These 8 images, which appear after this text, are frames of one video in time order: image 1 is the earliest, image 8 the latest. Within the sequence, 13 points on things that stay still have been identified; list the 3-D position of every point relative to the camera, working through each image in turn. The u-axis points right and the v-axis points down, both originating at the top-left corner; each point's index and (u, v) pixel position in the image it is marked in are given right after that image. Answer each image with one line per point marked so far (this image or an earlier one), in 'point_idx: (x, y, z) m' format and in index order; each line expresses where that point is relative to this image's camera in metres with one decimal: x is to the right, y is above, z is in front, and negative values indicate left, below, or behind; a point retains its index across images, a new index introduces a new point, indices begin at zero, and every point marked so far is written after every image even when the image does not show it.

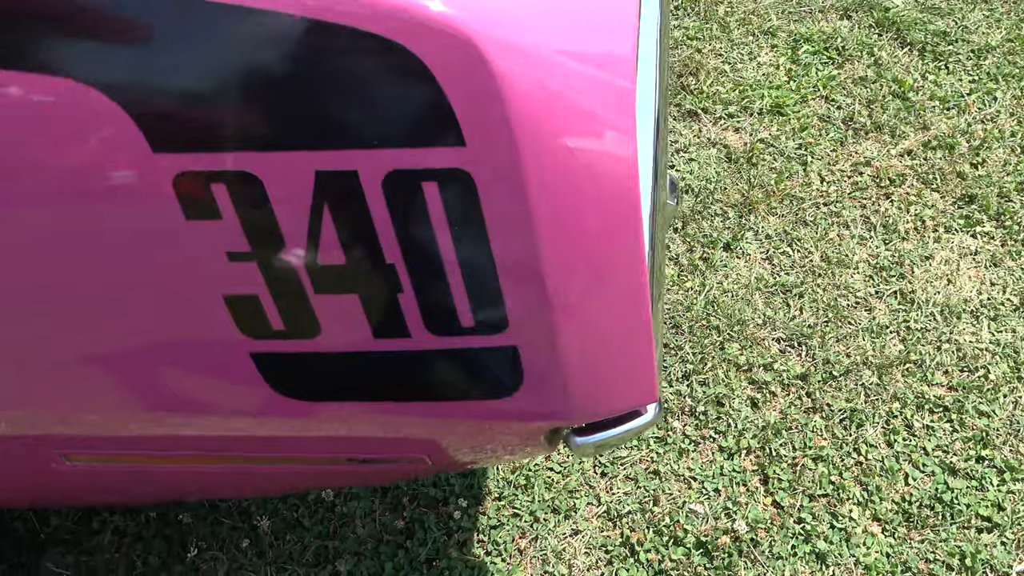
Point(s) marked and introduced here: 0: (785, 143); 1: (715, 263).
0: (+0.6, +0.3, +2.0) m
1: (+0.4, 0.0, +1.8) m
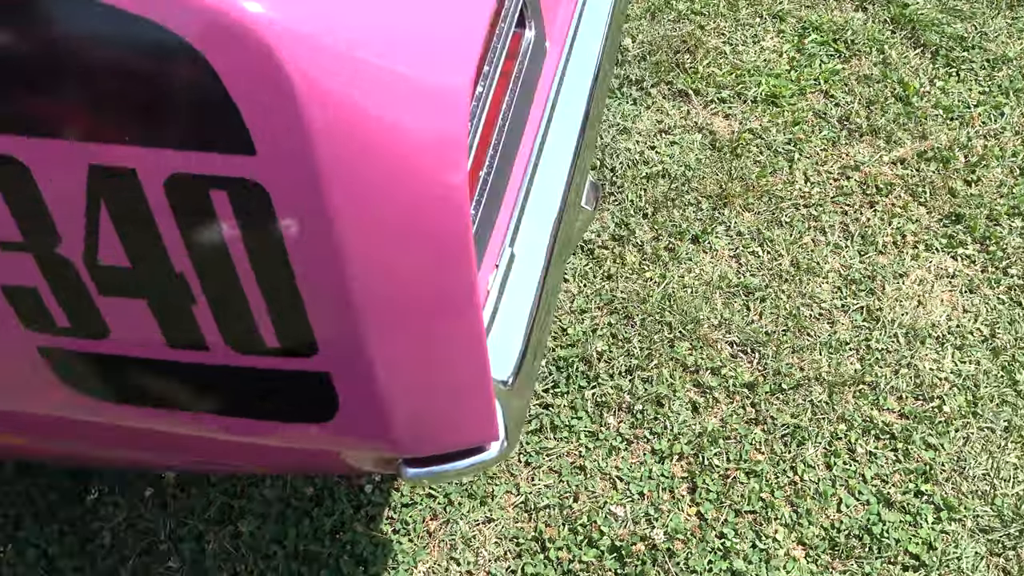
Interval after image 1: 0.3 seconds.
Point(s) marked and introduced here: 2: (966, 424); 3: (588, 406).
0: (+0.5, +0.3, +1.9) m
1: (+0.3, +0.1, +1.7) m
2: (+0.7, -0.2, +1.5) m
3: (+0.1, -0.2, +1.6) m
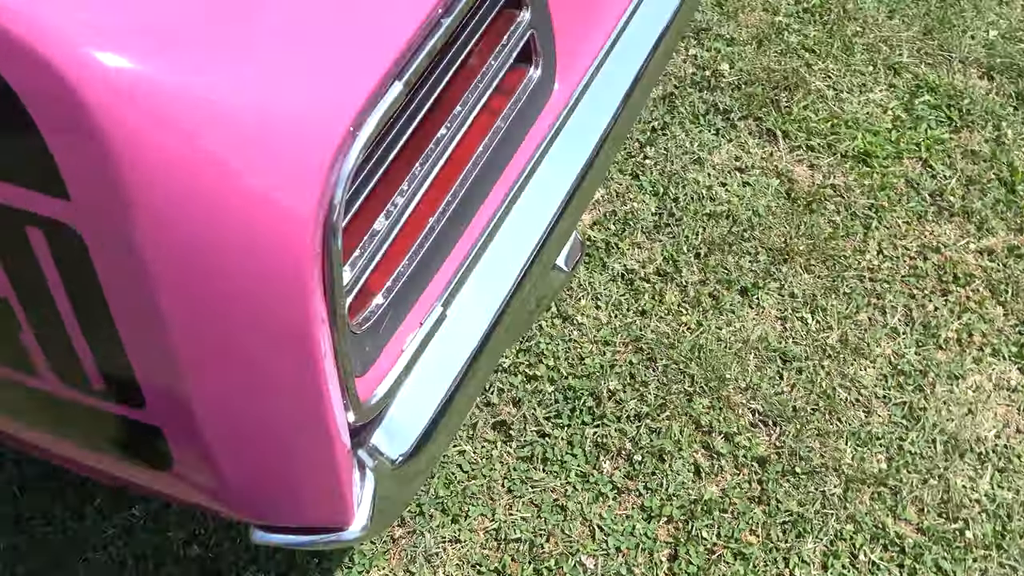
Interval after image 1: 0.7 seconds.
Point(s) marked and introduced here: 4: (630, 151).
0: (+0.6, +0.2, +1.8) m
1: (+0.4, 0.0, +1.6) m
2: (+0.7, -0.4, +1.4) m
3: (+0.1, -0.2, +1.5) m
4: (+0.2, +0.3, +1.8) m
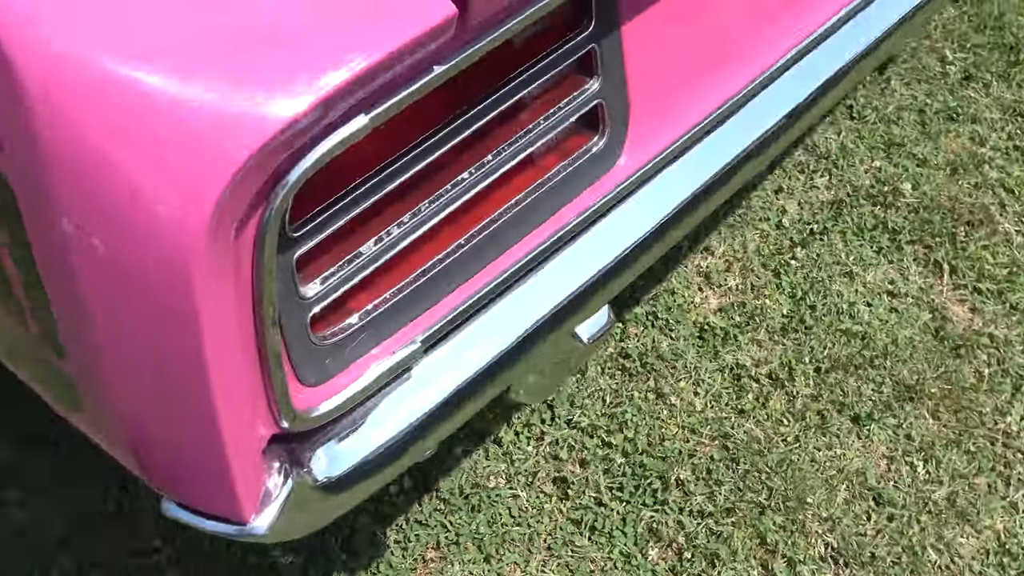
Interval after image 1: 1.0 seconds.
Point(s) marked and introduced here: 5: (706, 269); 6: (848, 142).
0: (+0.8, -0.1, +1.6) m
1: (+0.5, -0.2, +1.5) m
2: (+0.7, -0.6, +1.2) m
3: (+0.2, -0.3, +1.4) m
4: (+0.5, +0.1, +1.8) m
5: (+0.3, 0.0, +1.7) m
6: (+0.7, +0.3, +1.9) m
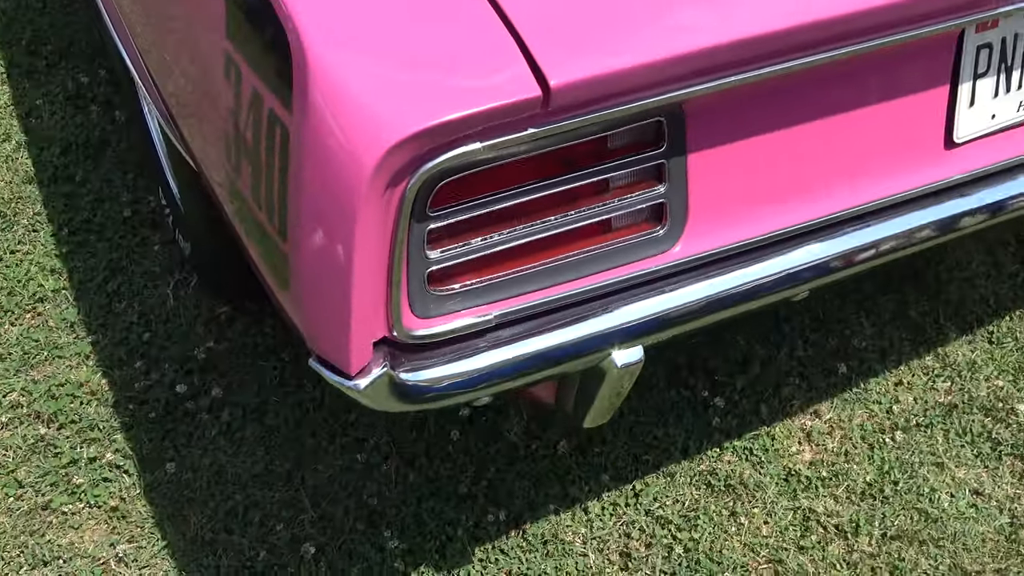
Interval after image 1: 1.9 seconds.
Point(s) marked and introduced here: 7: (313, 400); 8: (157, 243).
0: (+1.0, -0.5, +1.7) m
1: (+0.6, -0.5, +1.7) m
2: (+0.6, -0.9, +1.3) m
3: (+0.3, -0.5, +1.7) m
4: (+0.7, -0.3, +2.0) m
5: (+0.6, -0.3, +2.0) m
6: (+1.0, -0.1, +2.1) m
7: (-0.4, -0.2, +2.0) m
8: (-0.9, +0.1, +2.4) m
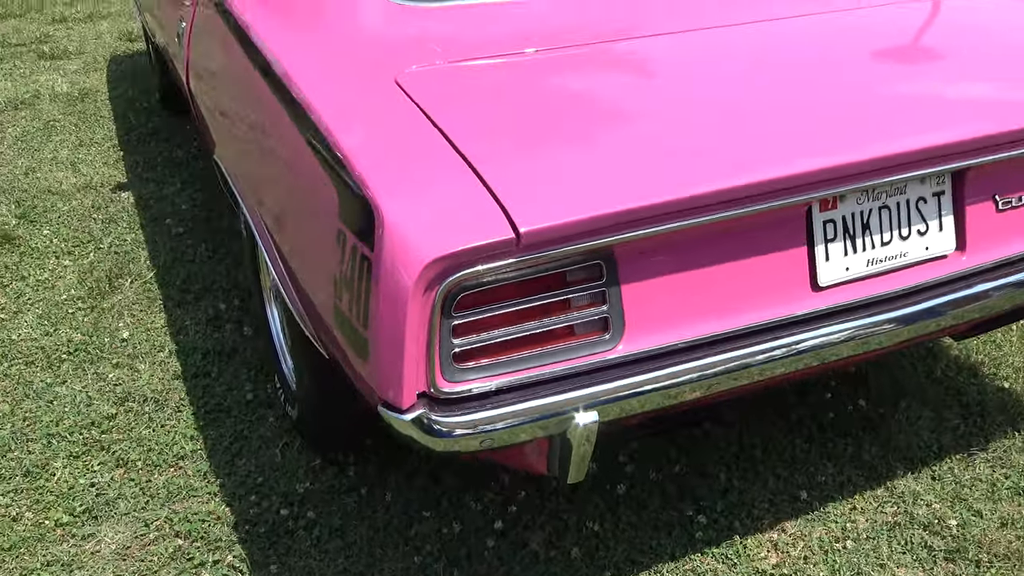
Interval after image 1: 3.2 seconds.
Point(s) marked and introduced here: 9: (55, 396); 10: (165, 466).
0: (+1.0, -0.8, +2.1) m
1: (+0.7, -0.8, +2.1) m
2: (+0.6, -1.0, +1.6) m
3: (+0.3, -0.8, +2.1) m
4: (+0.8, -0.6, +2.4) m
5: (+0.7, -0.6, +2.4) m
6: (+1.1, -0.5, +2.6) m
7: (-0.3, -0.6, +2.6) m
8: (-0.7, -0.4, +3.0) m
9: (-1.5, -0.4, +3.3) m
10: (-1.0, -0.5, +2.9) m
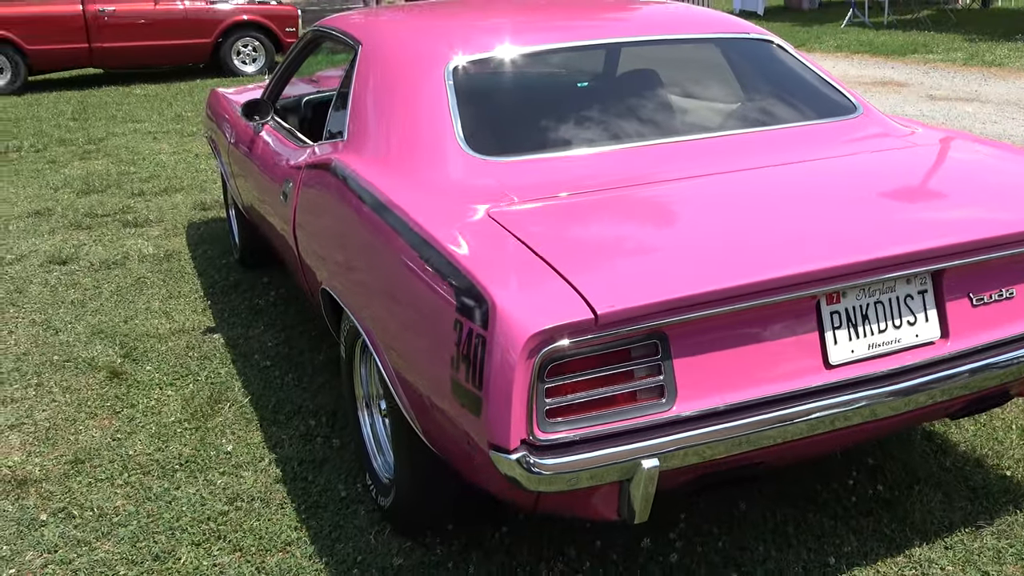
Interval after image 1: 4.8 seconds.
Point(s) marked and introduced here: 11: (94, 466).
0: (+1.2, -1.0, +2.5) m
1: (+0.9, -1.0, +2.5) m
2: (+0.8, -1.1, +2.0) m
3: (+0.5, -1.0, +2.5) m
4: (+1.0, -0.9, +2.8) m
5: (+0.9, -0.9, +2.8) m
6: (+1.3, -0.8, +2.9) m
7: (-0.1, -0.9, +3.0) m
8: (-0.5, -0.8, +3.5) m
9: (-1.3, -0.8, +3.7) m
10: (-0.8, -0.9, +3.3) m
11: (-1.7, -0.7, +4.0) m
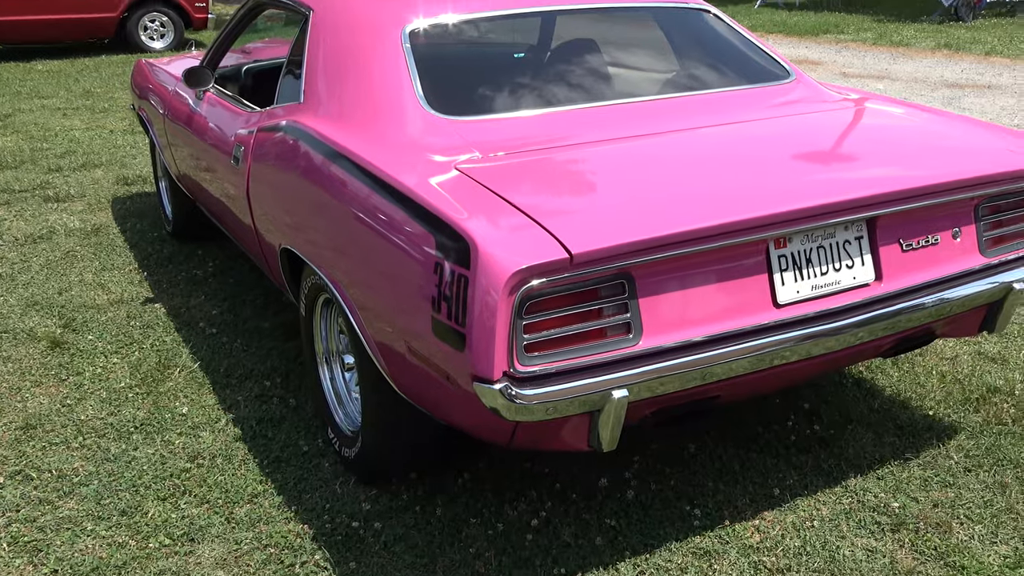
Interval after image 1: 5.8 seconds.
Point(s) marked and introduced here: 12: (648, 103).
0: (+1.2, -0.8, +2.7) m
1: (+0.8, -0.8, +2.7) m
2: (+0.8, -1.0, +2.2) m
3: (+0.4, -0.9, +2.7) m
4: (+0.9, -0.7, +3.0) m
5: (+0.8, -0.7, +3.0) m
6: (+1.2, -0.6, +3.2) m
7: (-0.2, -0.8, +3.1) m
8: (-0.7, -0.6, +3.6) m
9: (-1.5, -0.6, +3.8) m
10: (-0.9, -0.7, +3.4) m
11: (-1.9, -0.6, +4.0) m
12: (+0.5, +0.7, +3.8) m
